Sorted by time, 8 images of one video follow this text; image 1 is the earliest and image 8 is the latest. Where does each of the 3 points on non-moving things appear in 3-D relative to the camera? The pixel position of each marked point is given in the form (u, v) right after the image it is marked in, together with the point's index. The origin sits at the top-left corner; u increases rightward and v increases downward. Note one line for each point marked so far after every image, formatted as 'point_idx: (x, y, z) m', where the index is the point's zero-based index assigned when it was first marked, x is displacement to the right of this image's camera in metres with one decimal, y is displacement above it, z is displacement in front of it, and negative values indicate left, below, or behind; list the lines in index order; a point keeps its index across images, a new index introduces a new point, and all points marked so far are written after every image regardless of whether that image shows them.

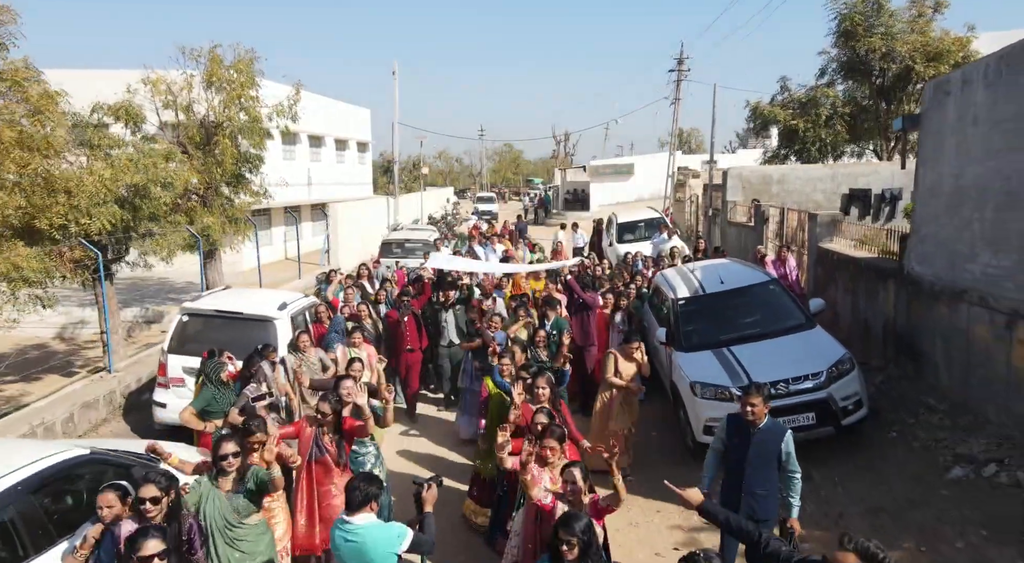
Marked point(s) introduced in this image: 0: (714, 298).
0: (+2.1, -0.2, +7.2) m
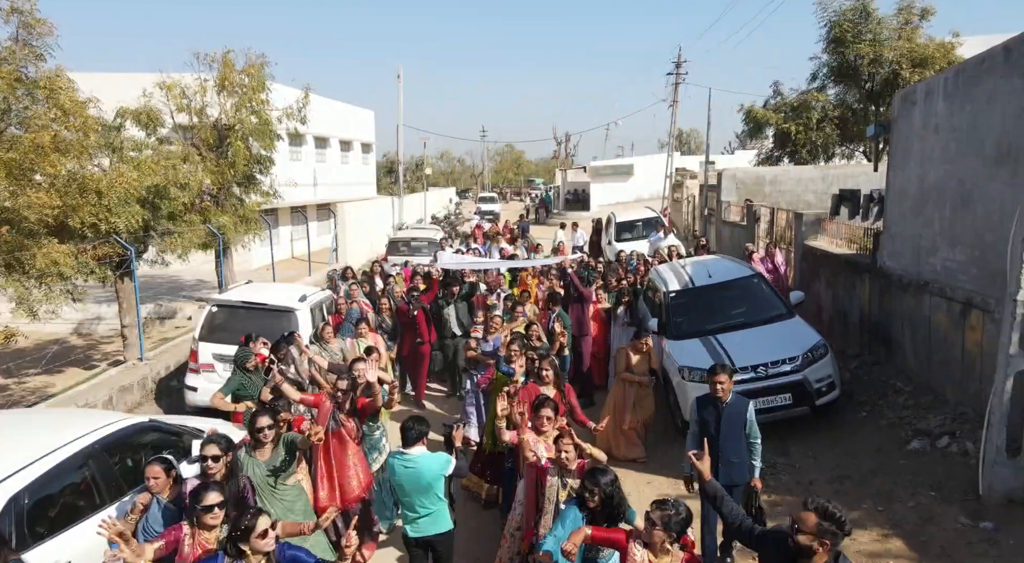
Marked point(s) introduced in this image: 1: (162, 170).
0: (+2.2, -0.1, +7.8) m
1: (-6.1, +2.0, +12.0) m
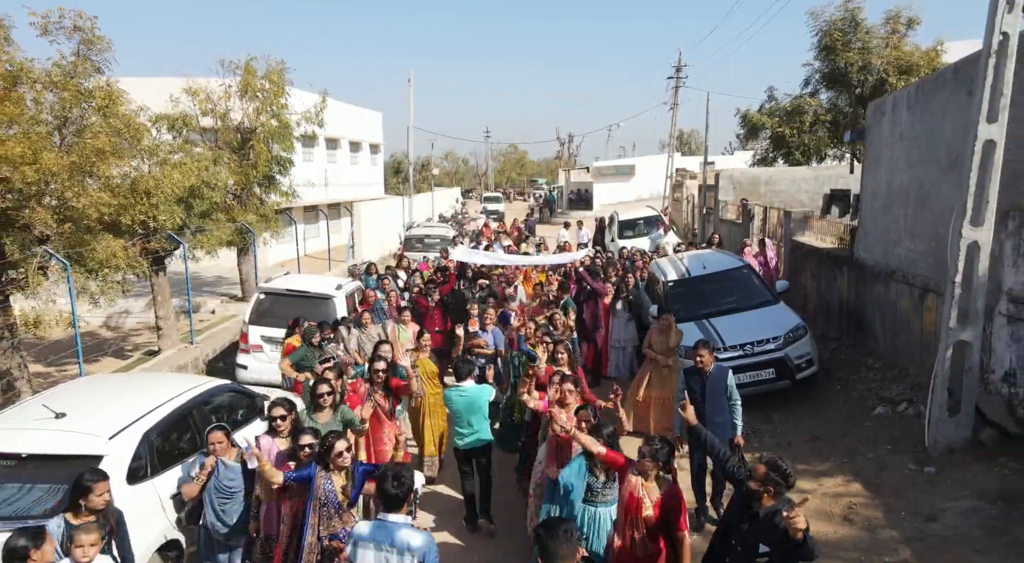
0: (+2.4, 0.0, +8.7) m
1: (-5.9, +2.1, +12.9) m
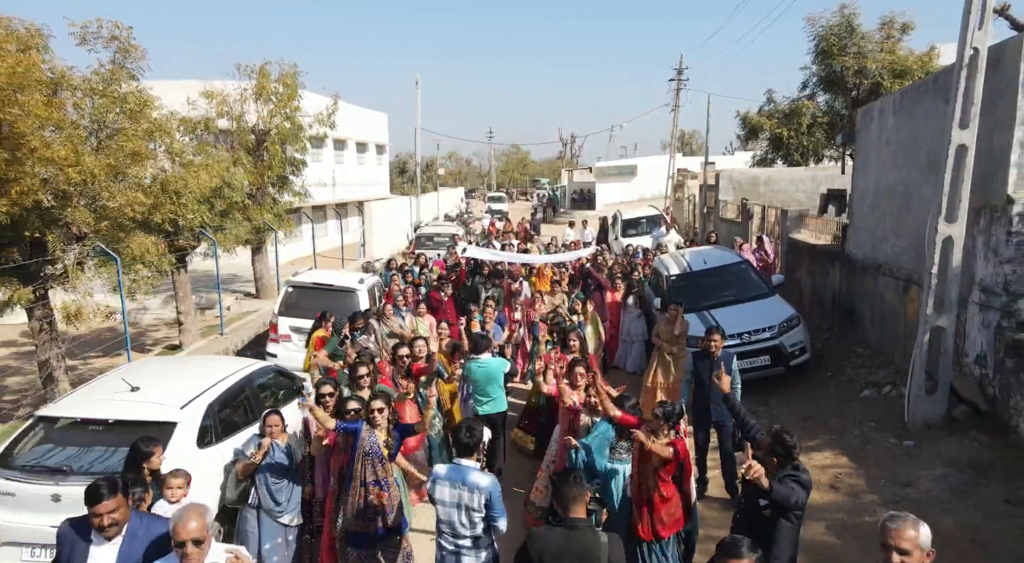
0: (+2.5, +0.1, +9.3) m
1: (-5.8, +2.2, +13.5) m
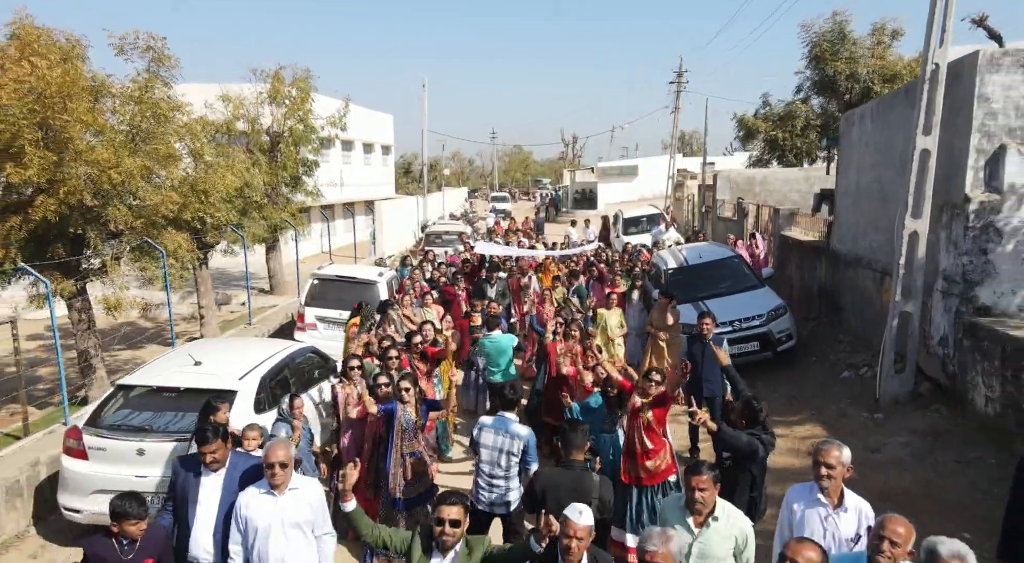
0: (+2.6, +0.2, +10.0) m
1: (-5.6, +2.3, +14.2) m
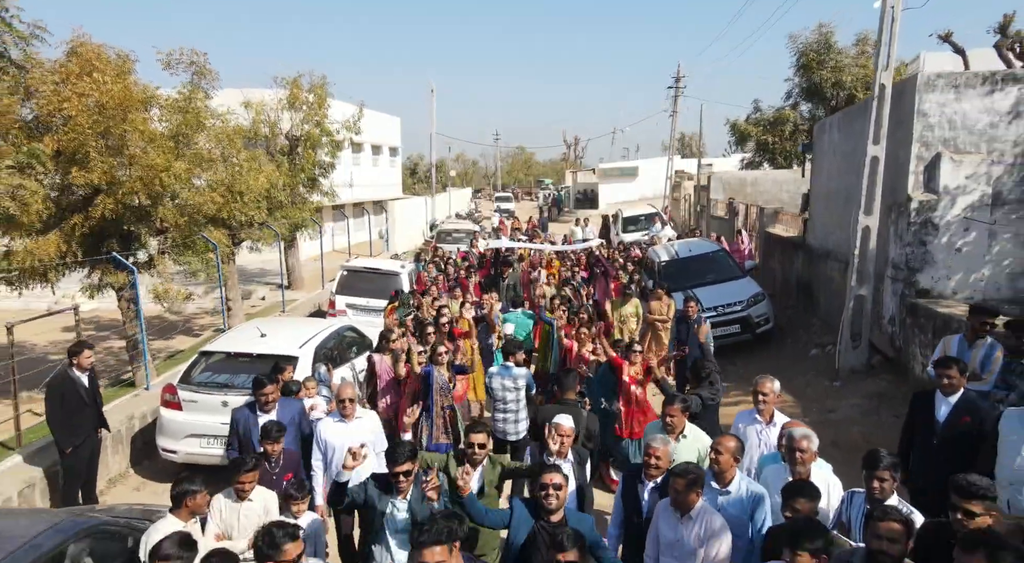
0: (+2.8, +0.3, +11.1) m
1: (-5.5, +2.4, +15.4) m
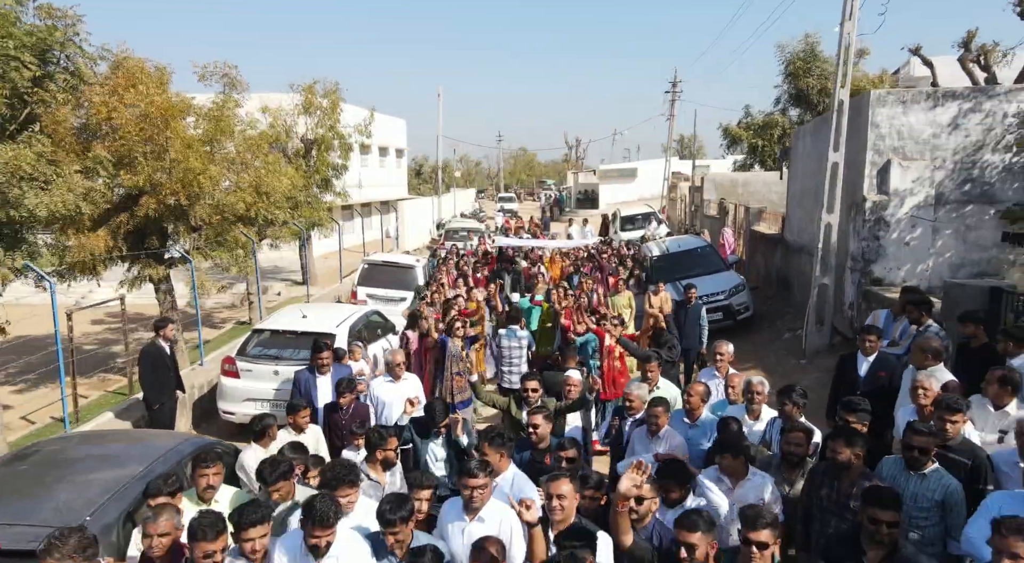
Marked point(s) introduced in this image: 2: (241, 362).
0: (+2.9, +0.4, +12.2) m
1: (-5.4, +2.5, +16.5) m
2: (-2.8, -0.9, +7.2) m
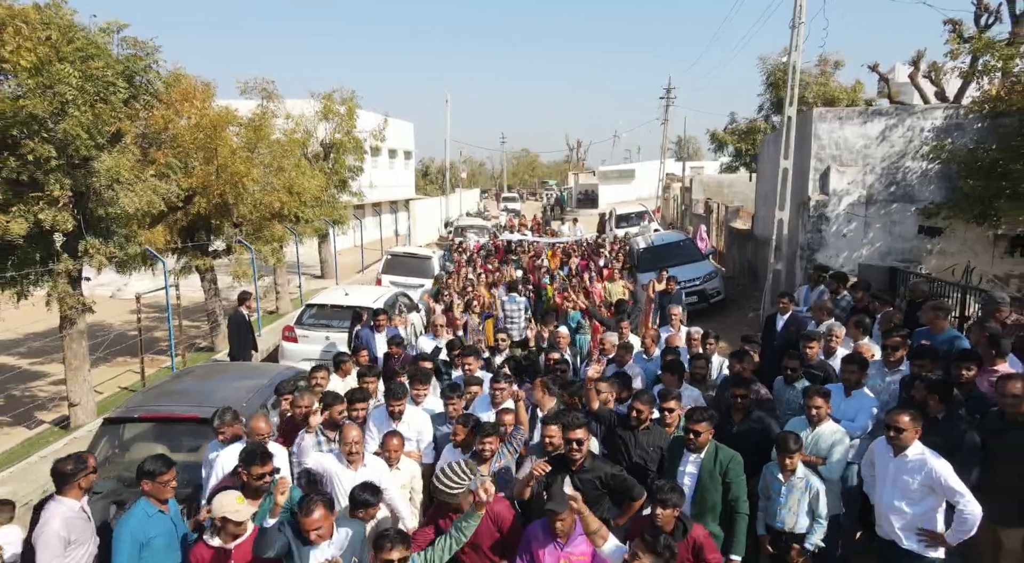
0: (+3.0, +0.7, +13.9) m
1: (-5.3, +2.7, +18.2) m
2: (-2.8, -0.6, +9.0) m
